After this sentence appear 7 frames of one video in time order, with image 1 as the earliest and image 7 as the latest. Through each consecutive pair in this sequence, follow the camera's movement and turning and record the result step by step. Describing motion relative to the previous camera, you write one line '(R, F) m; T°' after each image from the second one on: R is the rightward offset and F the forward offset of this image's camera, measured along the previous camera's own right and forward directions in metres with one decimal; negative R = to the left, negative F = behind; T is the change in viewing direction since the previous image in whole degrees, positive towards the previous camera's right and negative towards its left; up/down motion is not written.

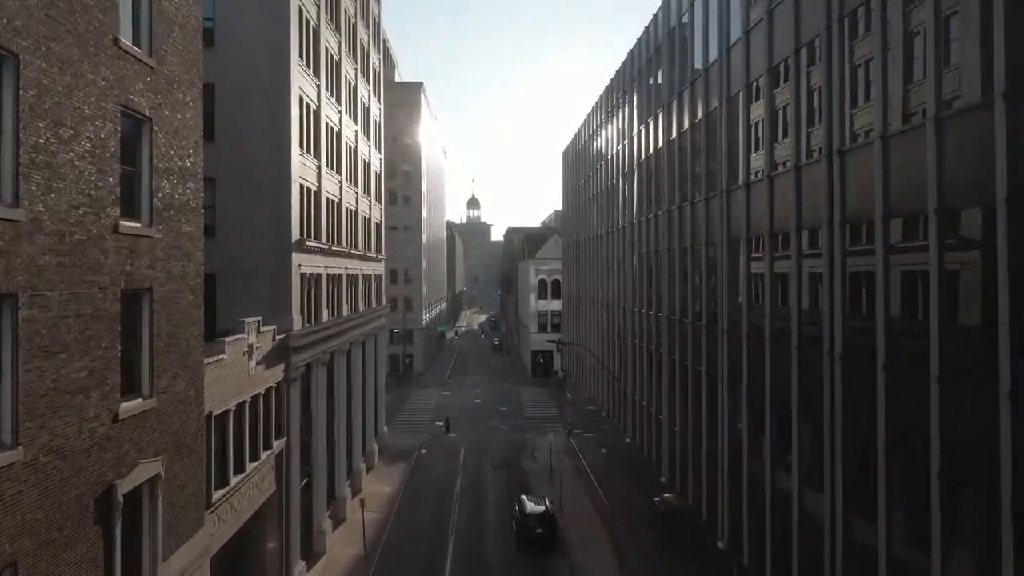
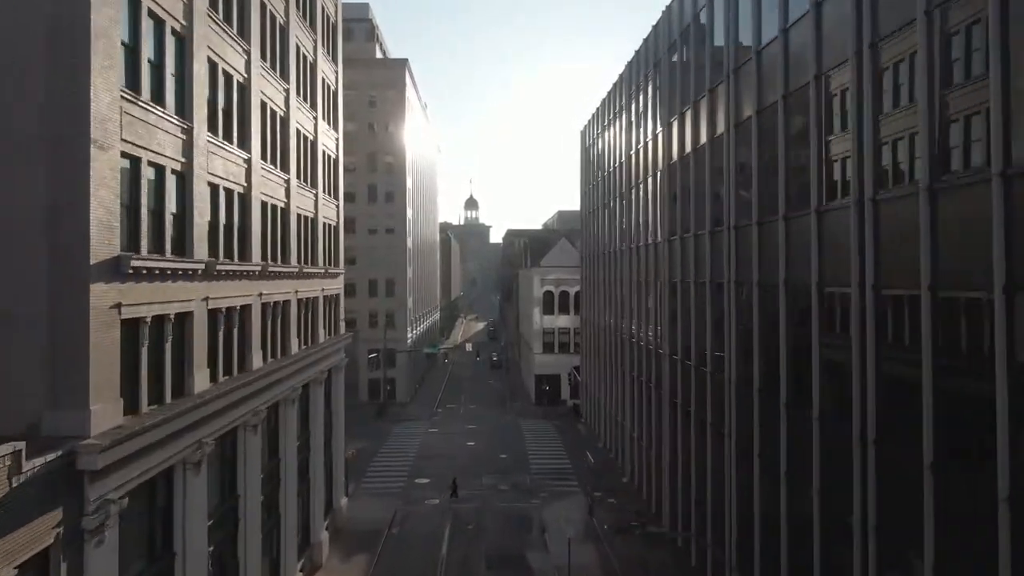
(-0.1, +10.6) m; 0°
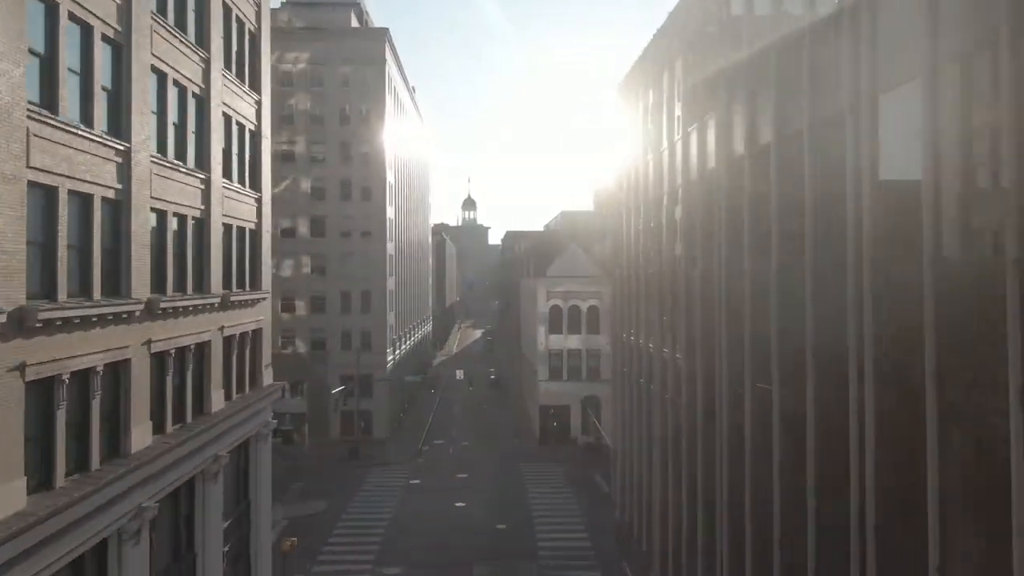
(0.0, +9.9) m; 0°
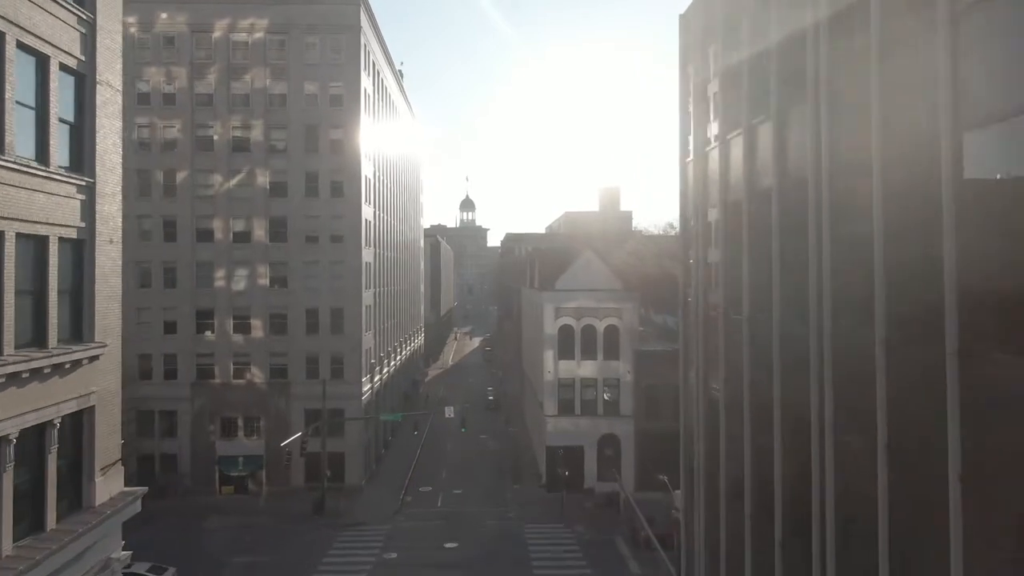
(-0.1, +8.9) m; 0°
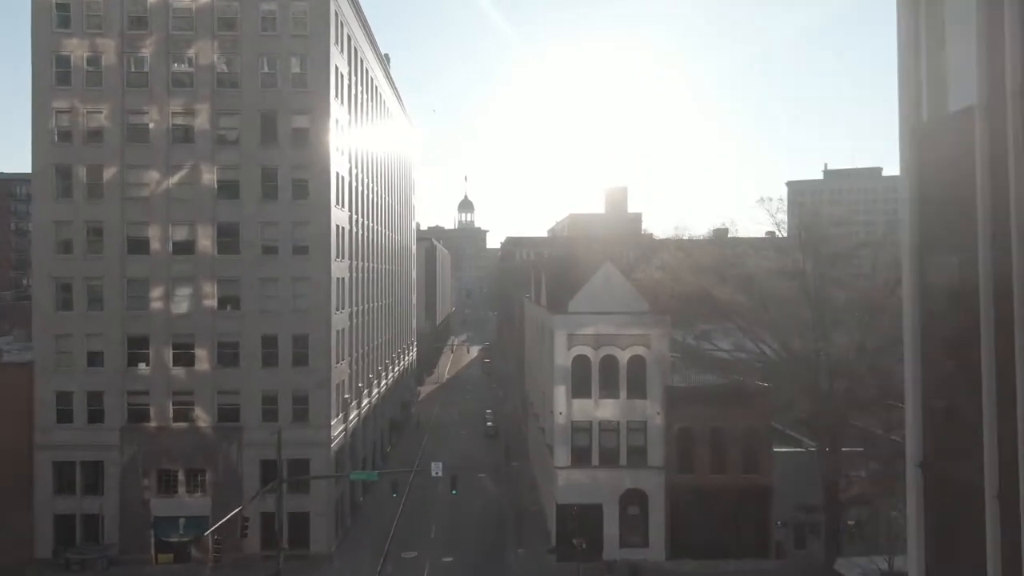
(-0.2, +7.8) m; 0°
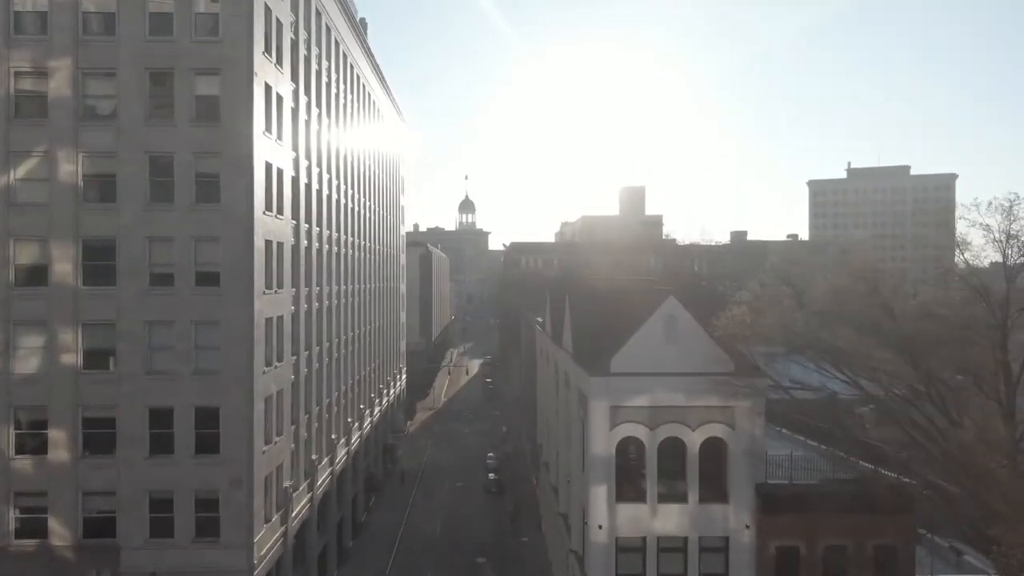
(-0.4, +11.6) m; 0°
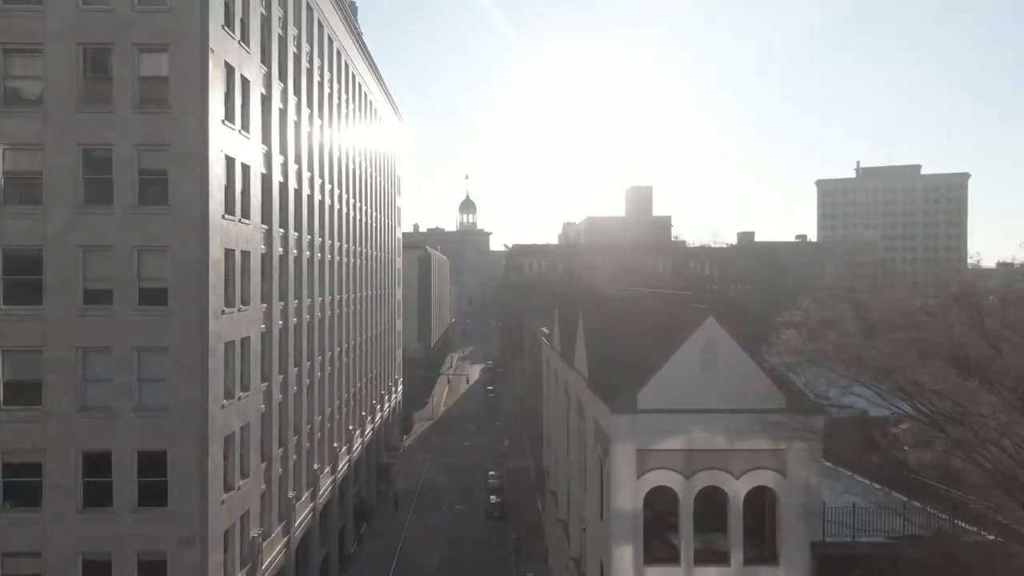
(-0.1, +3.8) m; 0°
